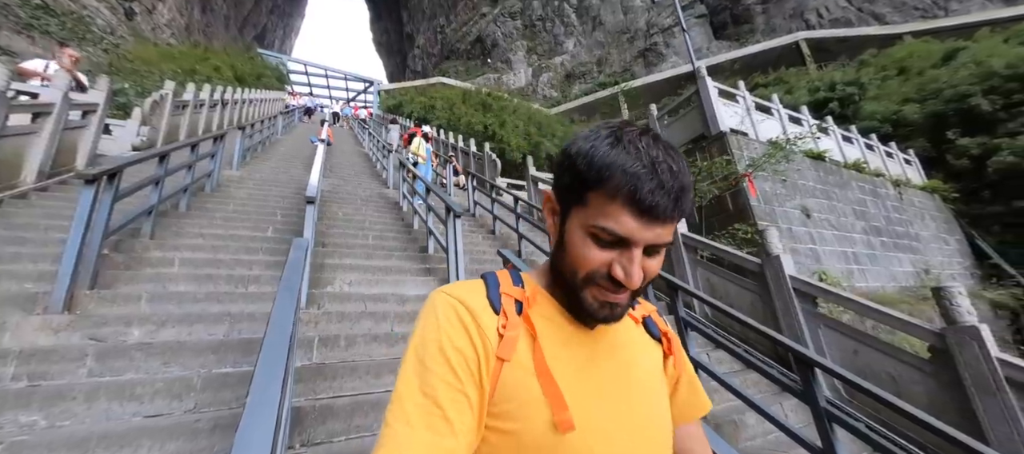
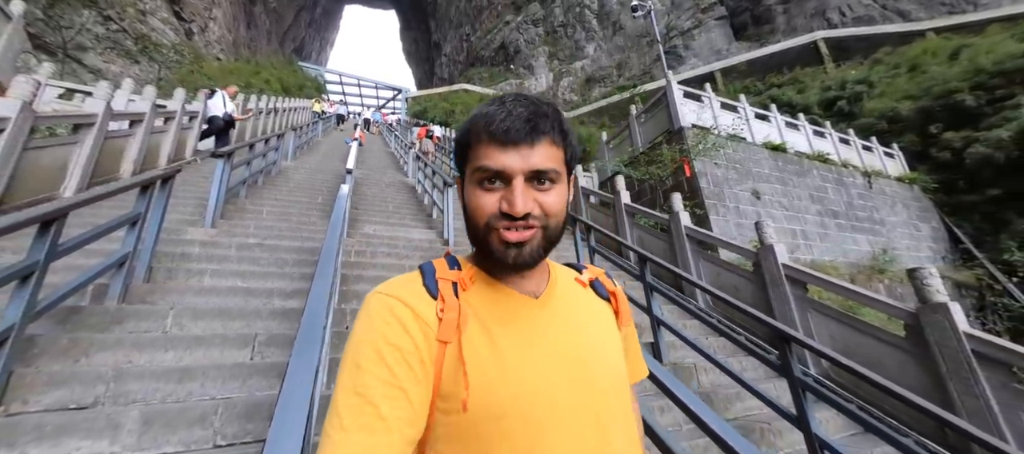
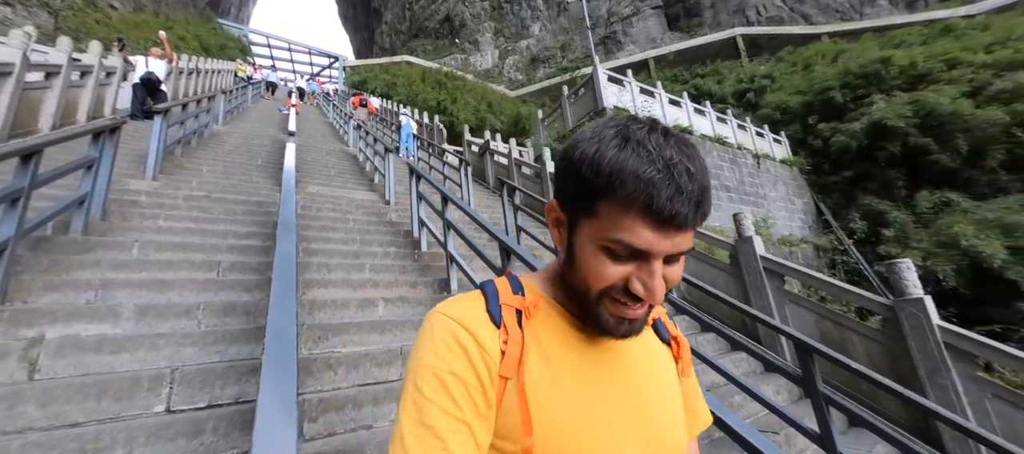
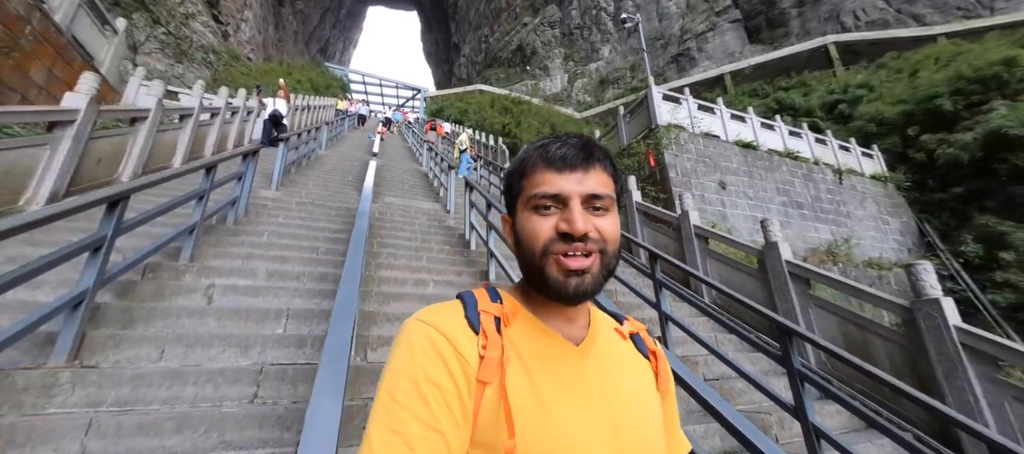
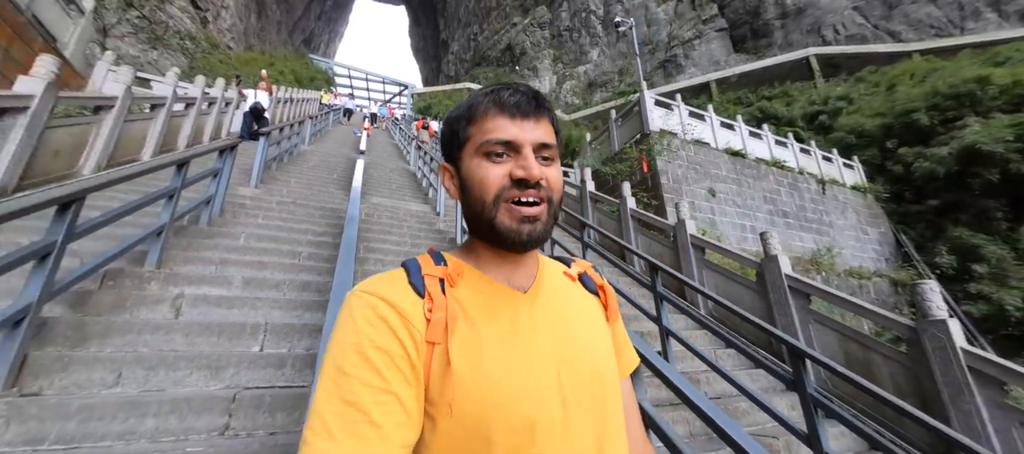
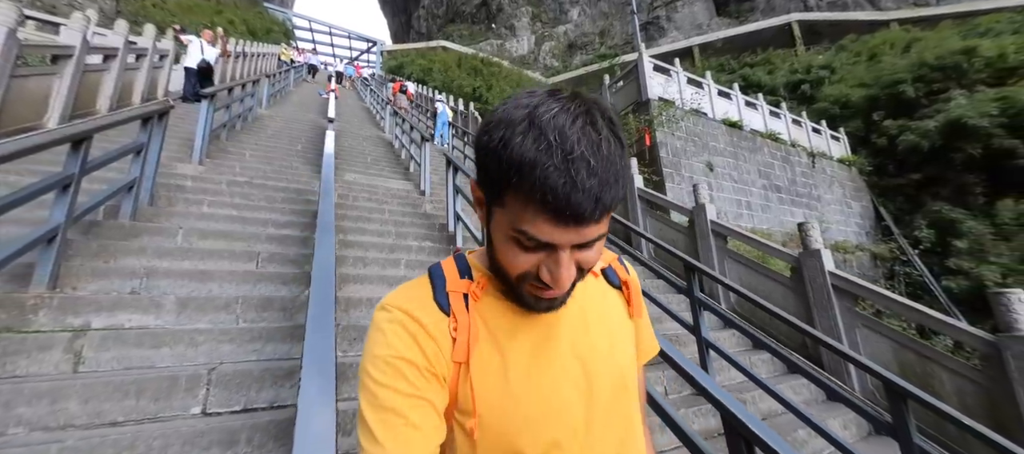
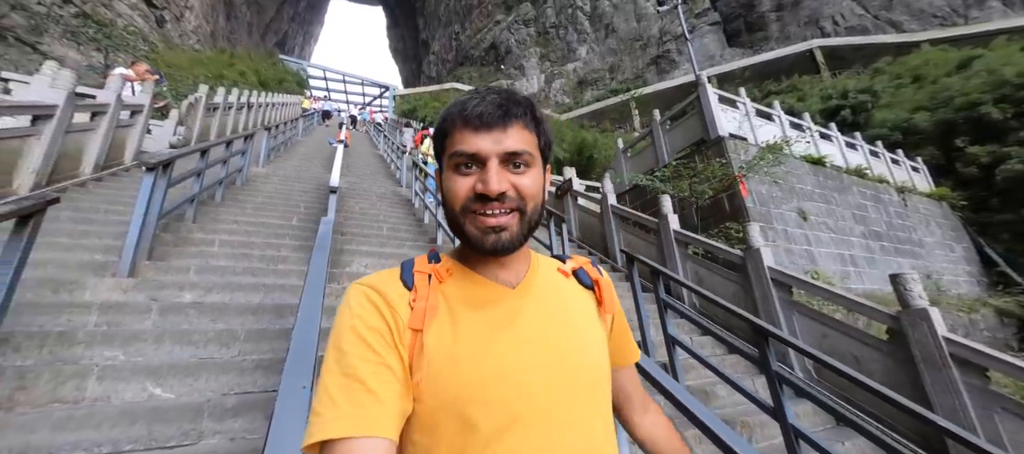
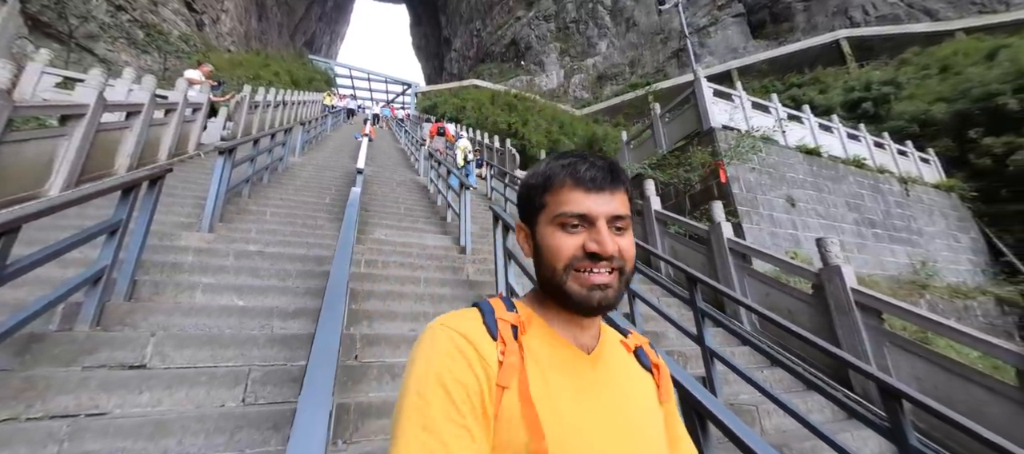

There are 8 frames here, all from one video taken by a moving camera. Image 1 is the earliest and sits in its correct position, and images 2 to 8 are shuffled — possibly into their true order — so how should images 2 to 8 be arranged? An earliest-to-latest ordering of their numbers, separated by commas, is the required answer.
7, 8, 2, 6, 3, 5, 4
